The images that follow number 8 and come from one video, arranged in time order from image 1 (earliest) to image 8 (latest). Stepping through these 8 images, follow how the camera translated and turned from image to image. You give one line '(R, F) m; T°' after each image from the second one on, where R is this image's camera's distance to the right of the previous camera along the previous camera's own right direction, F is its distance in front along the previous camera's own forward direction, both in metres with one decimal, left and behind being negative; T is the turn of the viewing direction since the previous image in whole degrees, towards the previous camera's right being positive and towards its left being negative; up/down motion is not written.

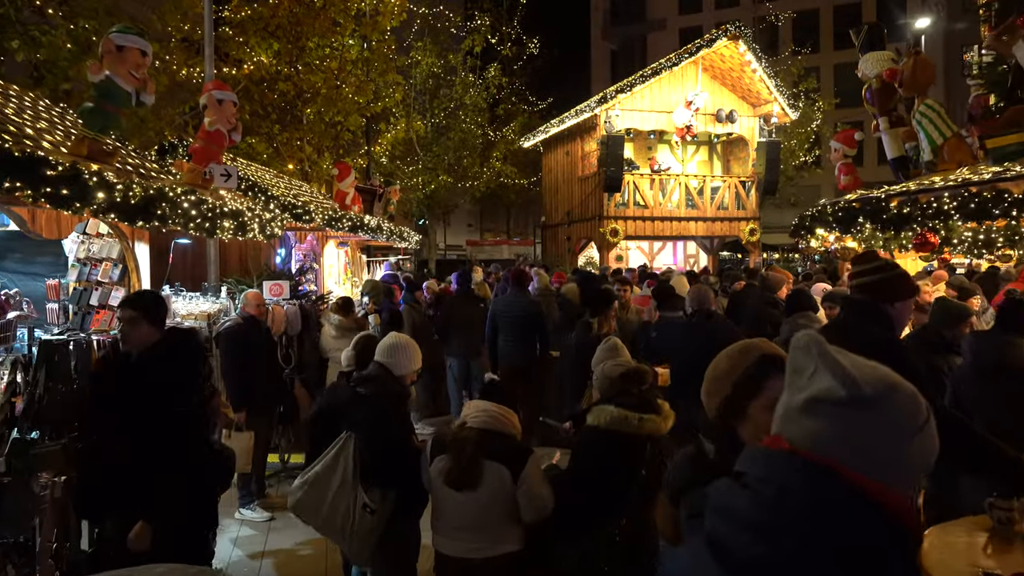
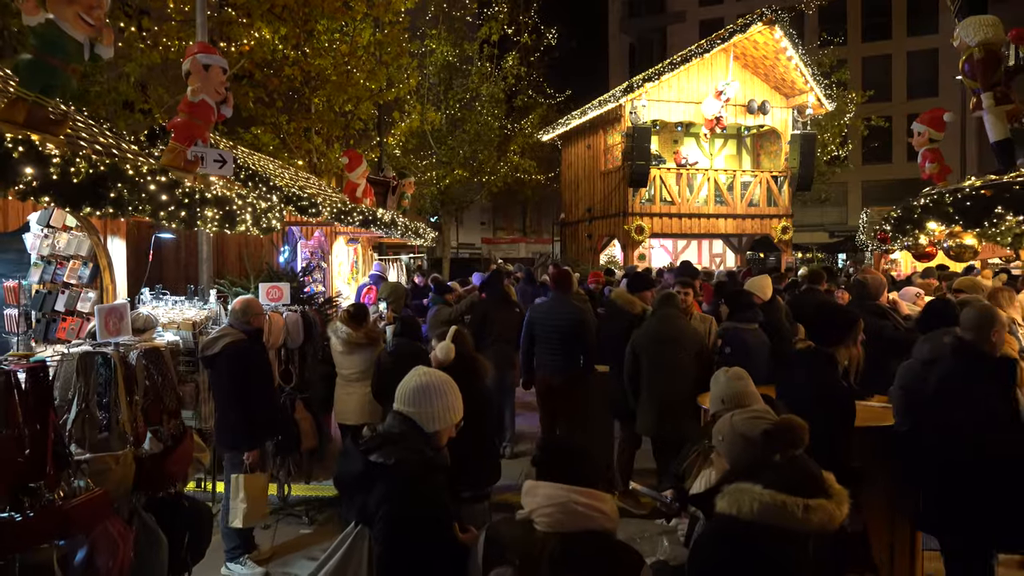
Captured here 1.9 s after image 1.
(-0.3, +1.3) m; -1°
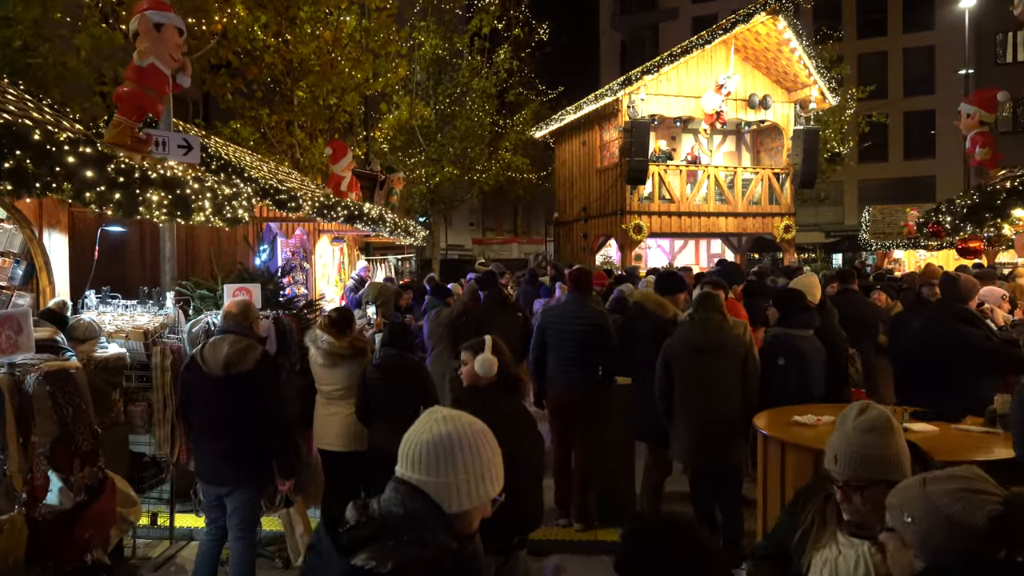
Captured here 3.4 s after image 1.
(-0.2, +1.0) m; +1°
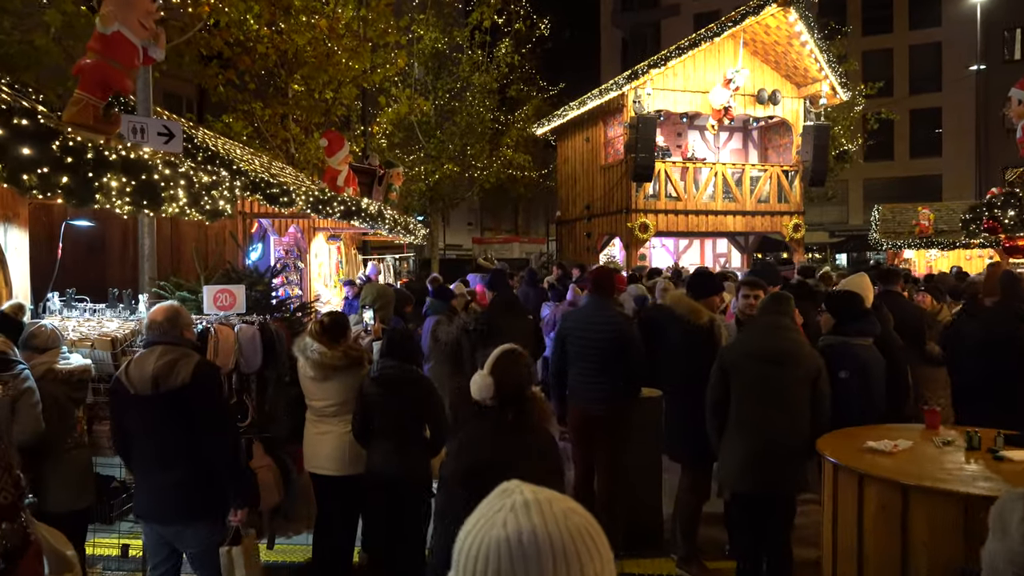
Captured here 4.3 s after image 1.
(-0.1, +0.7) m; 0°
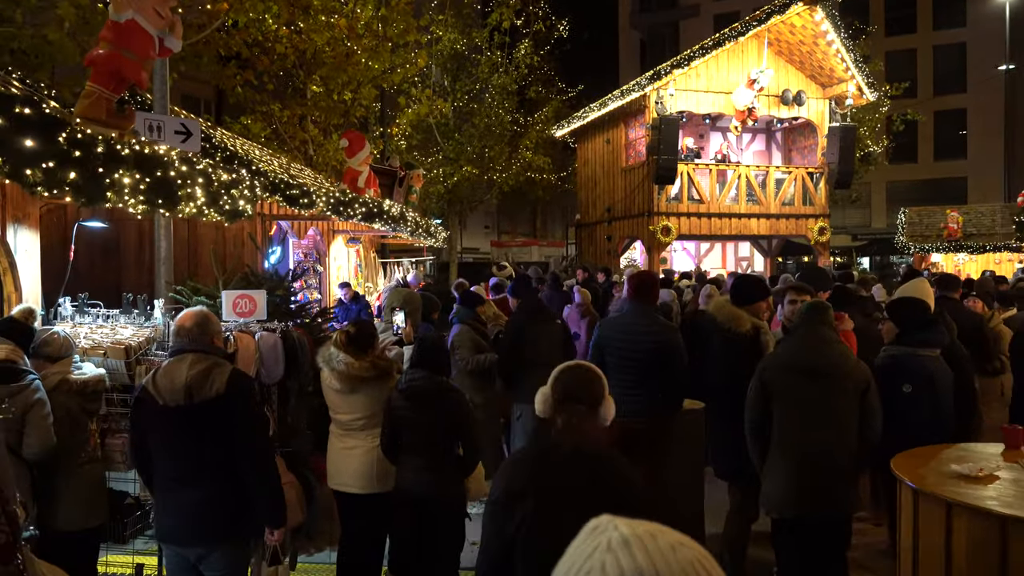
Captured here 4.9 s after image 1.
(-0.1, +0.3) m; -1°
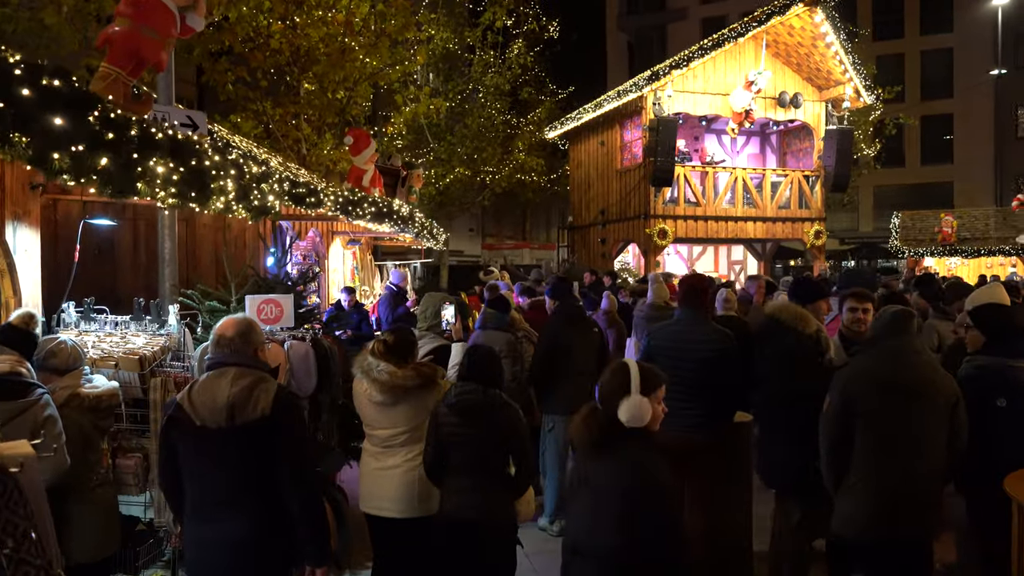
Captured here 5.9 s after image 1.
(-0.4, +0.4) m; +1°
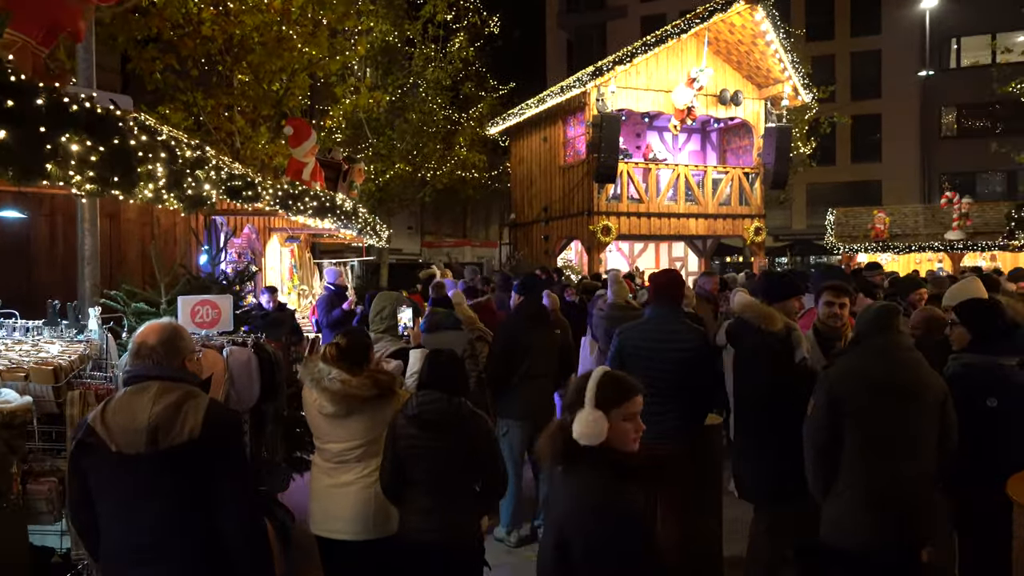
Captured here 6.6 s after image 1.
(-0.1, +0.4) m; +4°
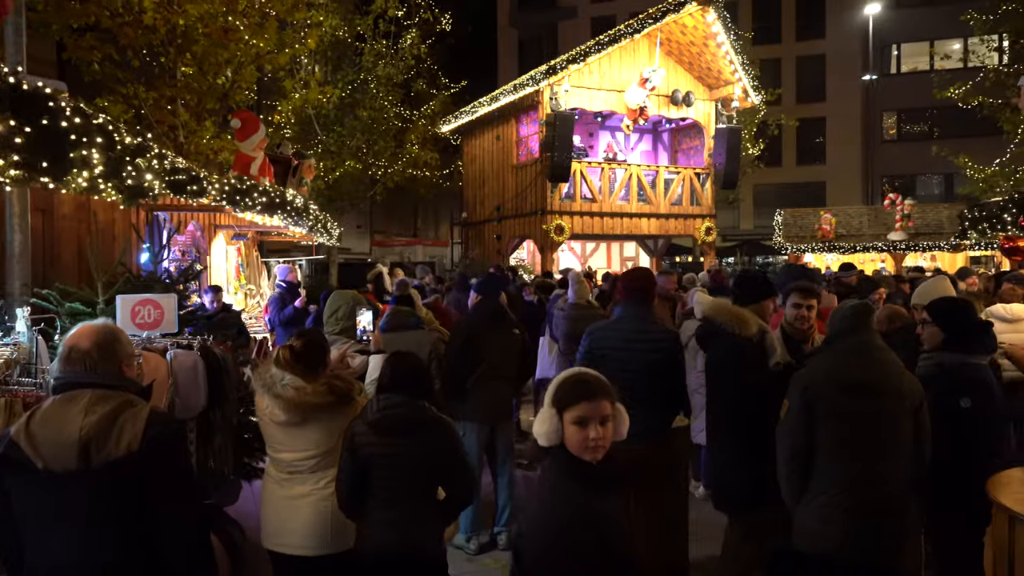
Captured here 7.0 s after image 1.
(-0.1, +0.2) m; +4°
